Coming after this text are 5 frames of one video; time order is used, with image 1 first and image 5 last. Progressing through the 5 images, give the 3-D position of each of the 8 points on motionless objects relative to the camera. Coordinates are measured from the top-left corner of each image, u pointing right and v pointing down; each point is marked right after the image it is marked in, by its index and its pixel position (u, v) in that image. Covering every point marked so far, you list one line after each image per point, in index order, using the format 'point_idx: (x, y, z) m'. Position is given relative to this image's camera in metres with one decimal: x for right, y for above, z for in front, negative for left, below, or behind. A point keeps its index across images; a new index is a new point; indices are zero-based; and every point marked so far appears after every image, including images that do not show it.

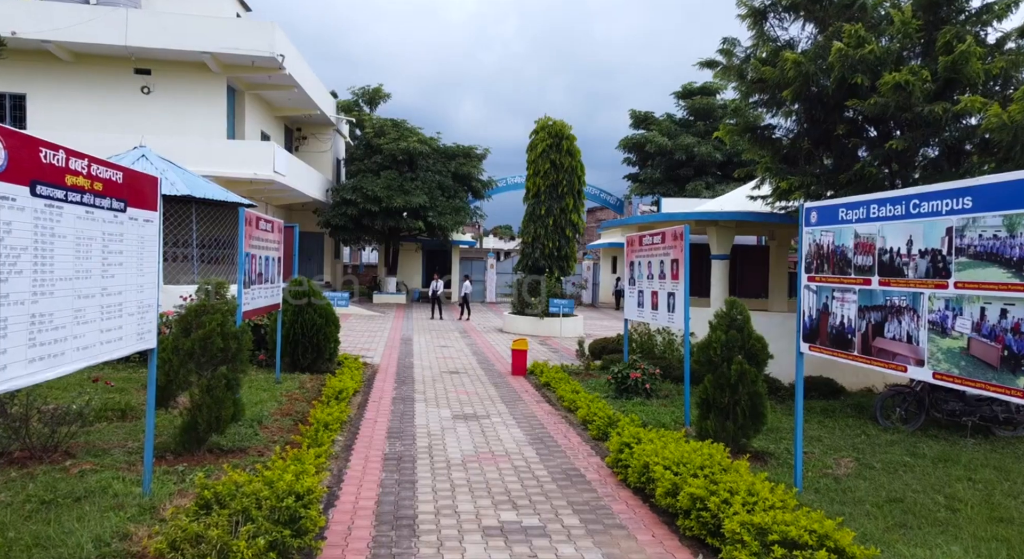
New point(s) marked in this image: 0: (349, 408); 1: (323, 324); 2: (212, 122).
0: (-2.0, -1.5, +7.9) m
1: (-2.8, -0.7, +9.9) m
2: (-8.4, +4.4, +18.6) m
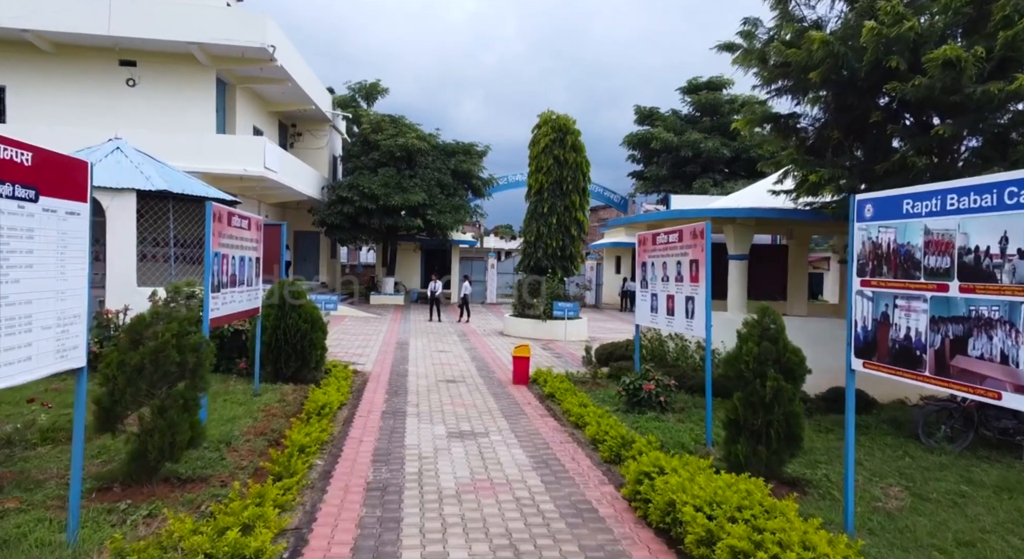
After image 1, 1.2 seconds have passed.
0: (-1.9, -1.6, +7.1) m
1: (-2.8, -0.7, +9.1) m
2: (-8.4, +4.4, +17.9) m
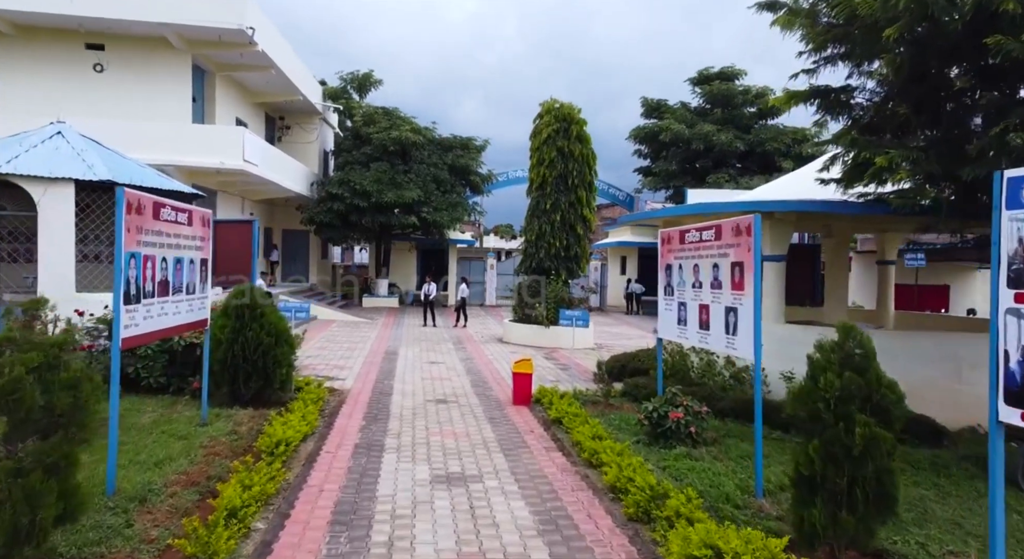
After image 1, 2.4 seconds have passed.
0: (-1.9, -1.6, +5.7) m
1: (-2.8, -0.8, +7.7) m
2: (-8.4, +4.4, +16.5) m
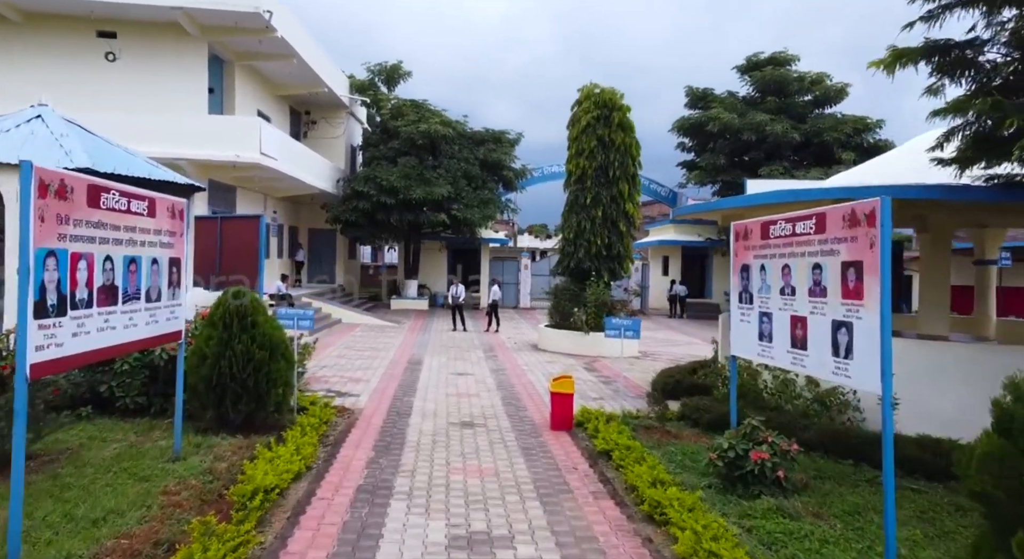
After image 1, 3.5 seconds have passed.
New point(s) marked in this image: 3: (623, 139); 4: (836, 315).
0: (-1.7, -1.7, +4.5) m
1: (-2.4, -0.8, +6.5) m
2: (-7.6, +4.3, +15.5) m
3: (+2.4, +3.1, +14.5) m
4: (+2.2, -0.2, +4.6) m
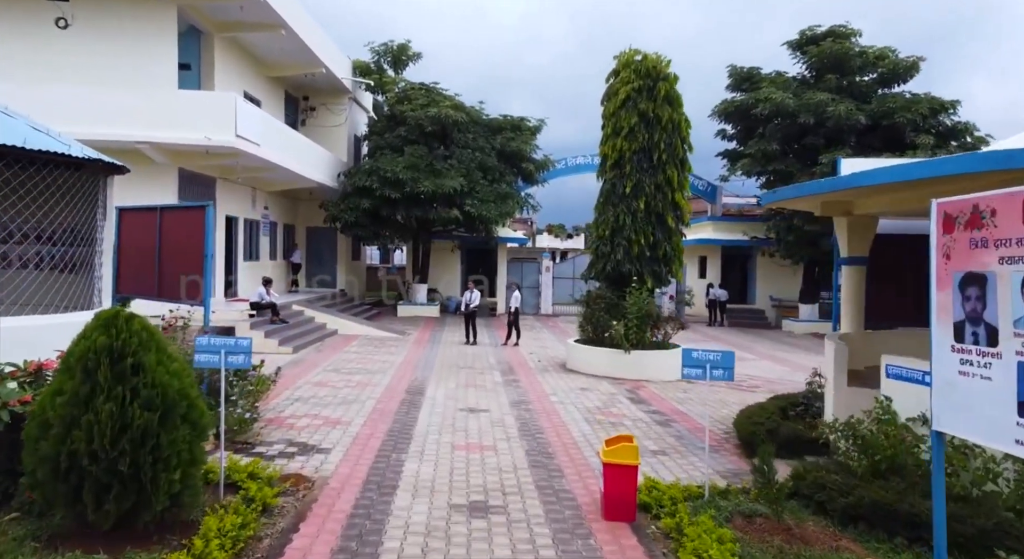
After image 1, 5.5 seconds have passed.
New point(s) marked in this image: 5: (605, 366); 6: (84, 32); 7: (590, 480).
0: (-1.5, -1.8, +1.9) m
1: (-2.2, -0.9, +4.0) m
2: (-7.1, +4.2, +13.2) m
3: (+2.9, +3.0, +11.9) m
4: (+2.4, -0.3, +1.9) m
5: (+1.7, -1.6, +12.2) m
6: (-8.4, +4.9, +13.0) m
7: (+0.7, -1.8, +6.0) m
